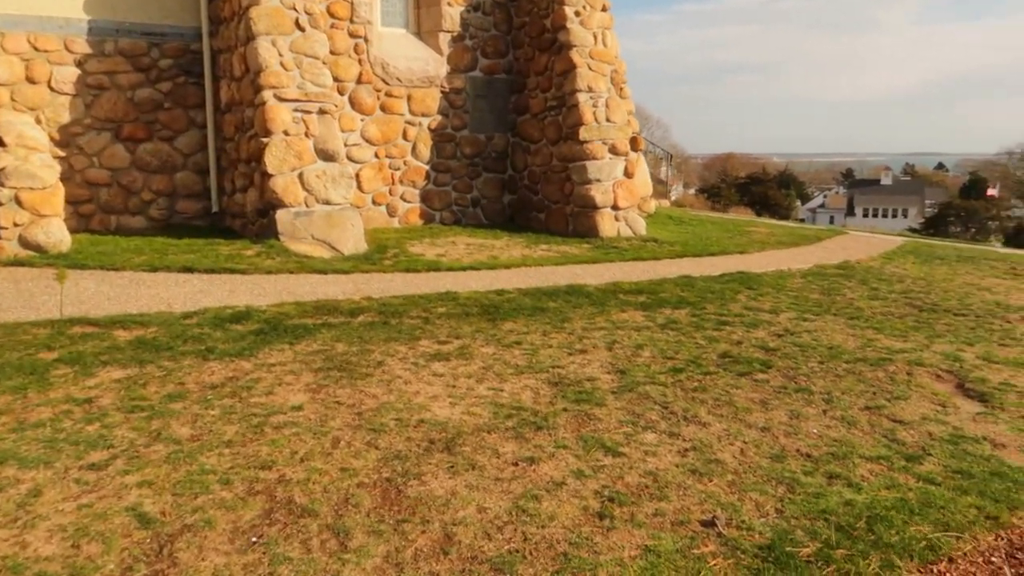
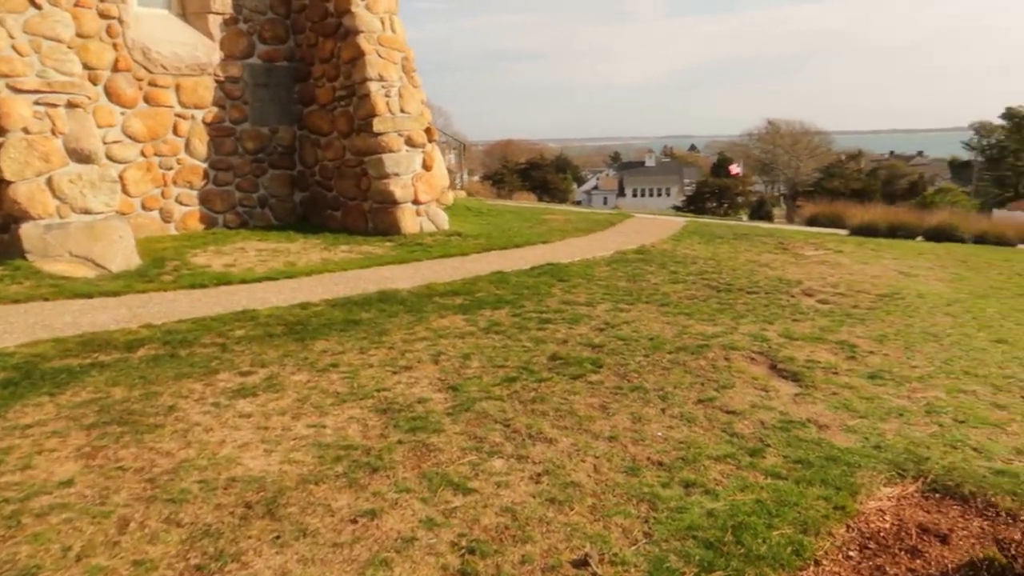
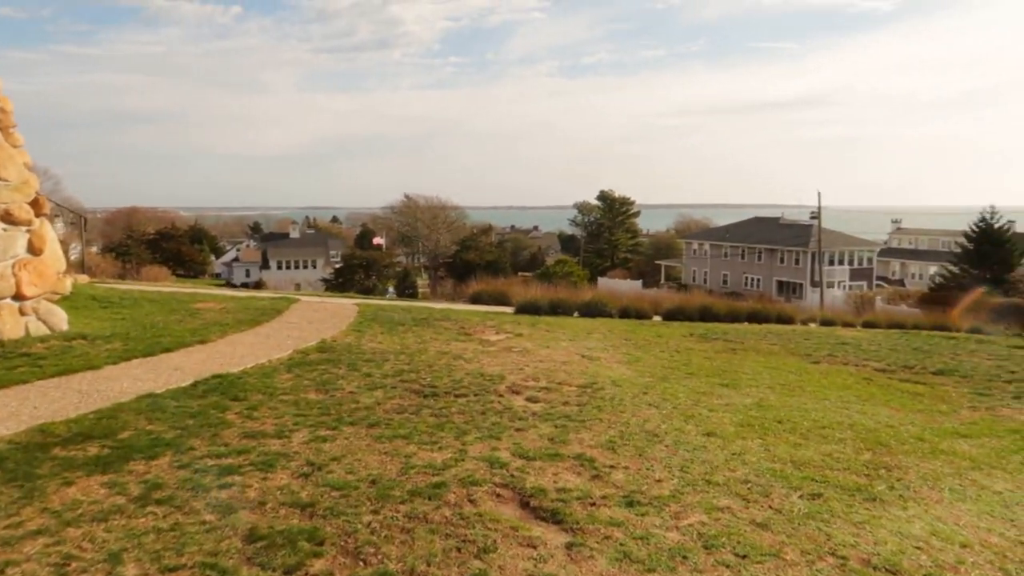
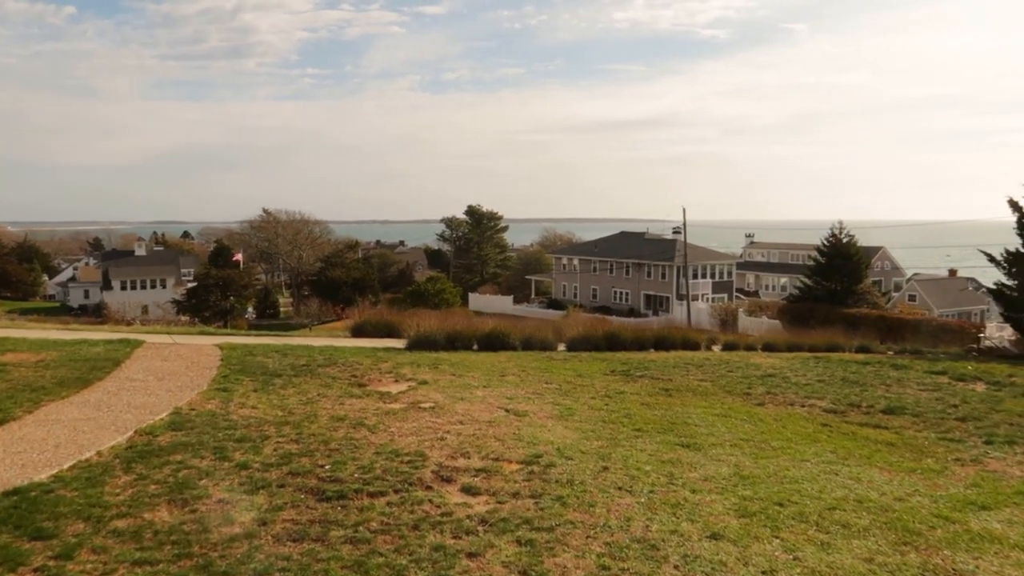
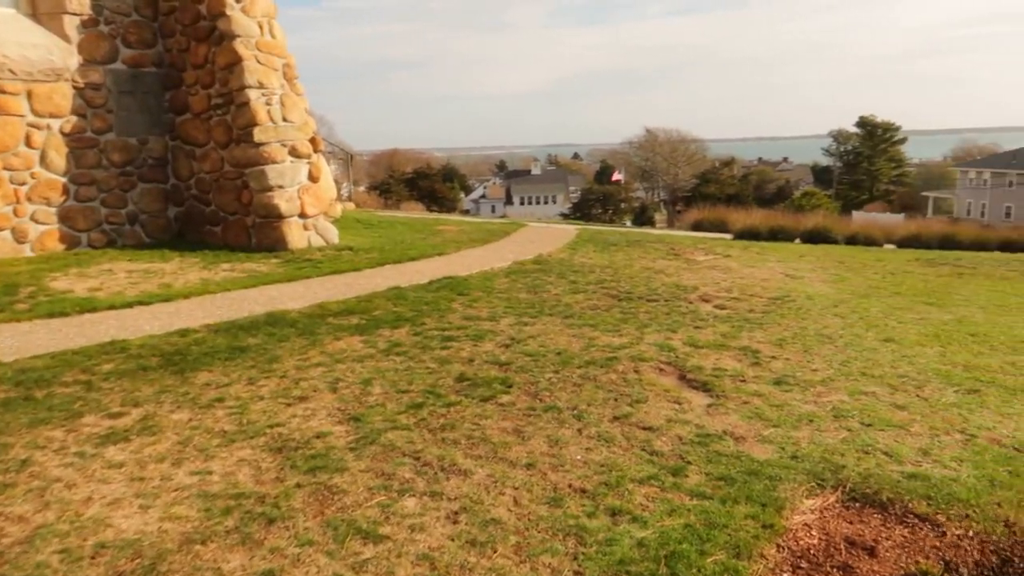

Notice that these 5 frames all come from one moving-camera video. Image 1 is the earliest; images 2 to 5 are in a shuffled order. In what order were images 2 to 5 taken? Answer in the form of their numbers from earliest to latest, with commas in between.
2, 5, 3, 4
